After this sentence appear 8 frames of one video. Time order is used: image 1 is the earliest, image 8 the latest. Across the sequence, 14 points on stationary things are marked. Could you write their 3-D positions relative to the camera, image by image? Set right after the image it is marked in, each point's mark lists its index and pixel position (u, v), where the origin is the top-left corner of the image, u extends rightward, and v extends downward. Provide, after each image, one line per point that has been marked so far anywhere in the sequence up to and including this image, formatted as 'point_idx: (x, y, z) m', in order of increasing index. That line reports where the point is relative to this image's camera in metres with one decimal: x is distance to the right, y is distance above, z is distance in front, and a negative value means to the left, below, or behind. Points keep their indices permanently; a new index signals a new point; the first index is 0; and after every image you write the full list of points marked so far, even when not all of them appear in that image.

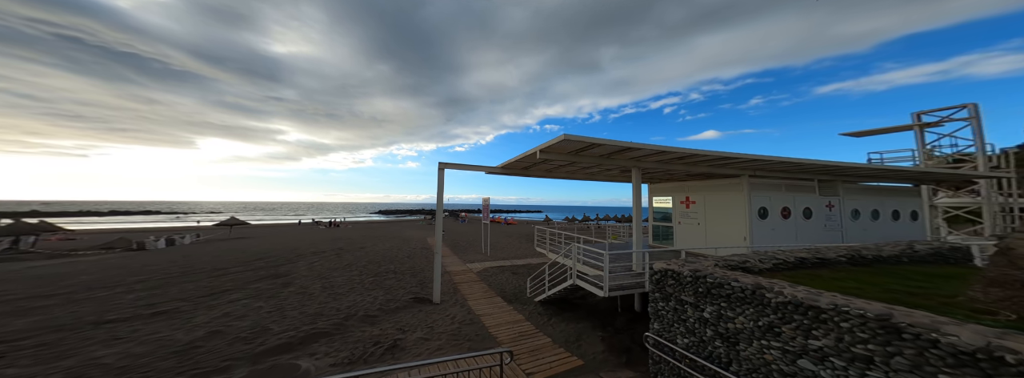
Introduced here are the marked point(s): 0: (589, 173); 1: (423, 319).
0: (+4.5, +0.8, +11.1) m
1: (-2.9, -4.8, +8.6) m
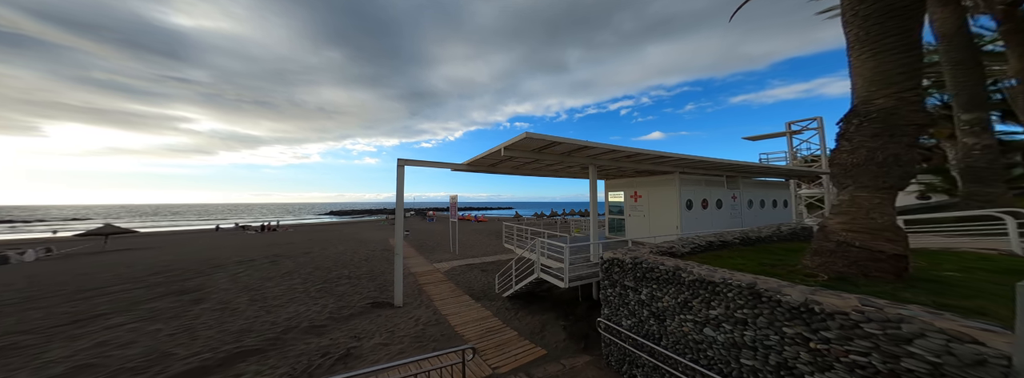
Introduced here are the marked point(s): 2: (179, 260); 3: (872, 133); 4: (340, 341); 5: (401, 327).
0: (+2.3, +1.0, +11.8) m
1: (-4.6, -4.8, +8.3) m
2: (-24.7, -5.3, +17.7) m
3: (+5.8, +1.0, +3.7) m
4: (-5.3, -4.7, +7.2) m
5: (-3.9, -4.8, +8.2) m
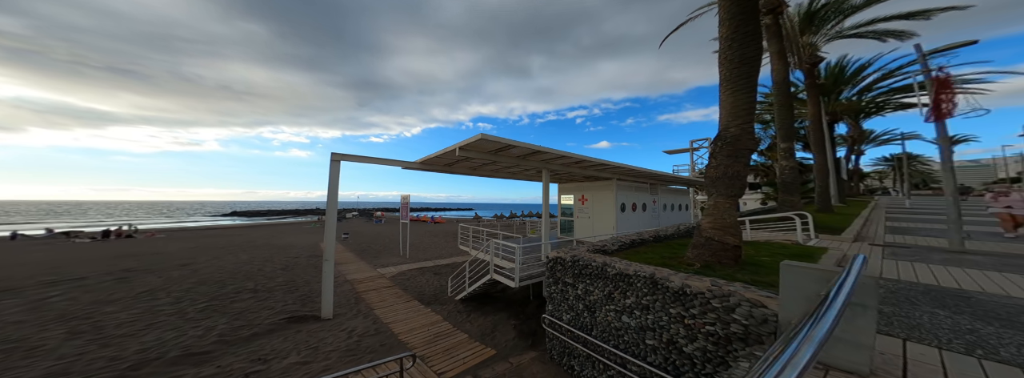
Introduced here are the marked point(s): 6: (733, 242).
0: (-0.4, +0.9, +12.1) m
1: (-6.7, -4.7, +7.4) m
2: (-28.2, -4.7, +13.0) m
3: (+4.5, +0.8, +4.8) m
4: (-7.2, -4.6, +6.3) m
5: (-5.9, -4.7, +7.4) m
6: (+4.3, -1.0, +4.7) m
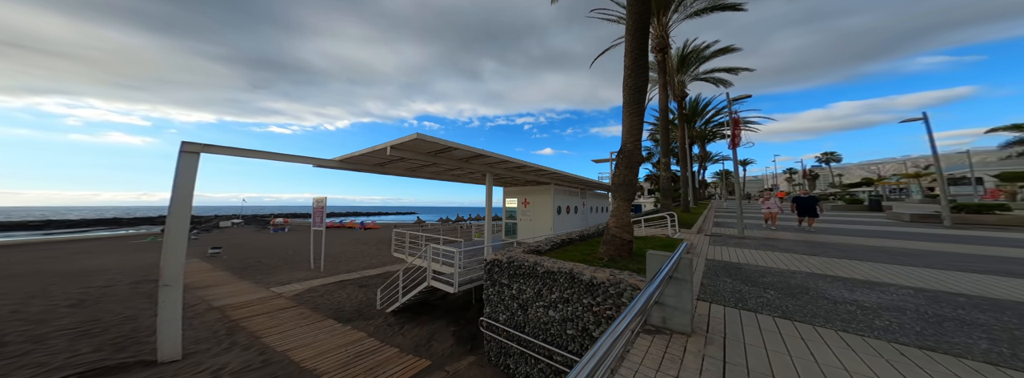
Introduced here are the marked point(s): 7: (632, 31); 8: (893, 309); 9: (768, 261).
0: (-3.5, +0.8, +11.8) m
1: (-8.7, -4.7, +5.7) m
2: (-30.9, -4.6, +6.3) m
3: (+2.9, +0.7, +5.9) m
4: (-8.9, -4.6, +4.5) m
5: (-7.9, -4.7, +5.9) m
6: (+2.7, -1.1, +5.6) m
7: (+3.4, +4.4, +6.6) m
8: (+5.7, -1.9, +4.0) m
9: (+7.1, -2.0, +6.6) m
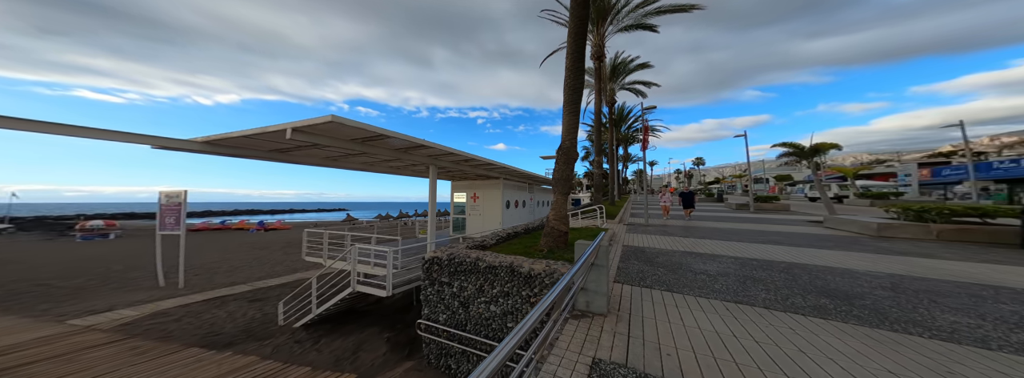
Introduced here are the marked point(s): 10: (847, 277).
0: (-6.1, +1.0, +10.8) m
1: (-9.9, -4.6, +3.8) m
2: (-31.7, -4.4, -0.1) m
3: (+1.4, +0.8, +6.2) m
4: (-9.9, -4.4, +2.6) m
5: (-9.2, -4.6, +4.2) m
6: (+1.3, -1.0, +6.0) m
7: (+1.8, +4.5, +6.9) m
8: (+4.5, -1.8, +4.9) m
9: (+5.4, -1.9, +7.8) m
10: (+6.7, -1.7, +4.8) m
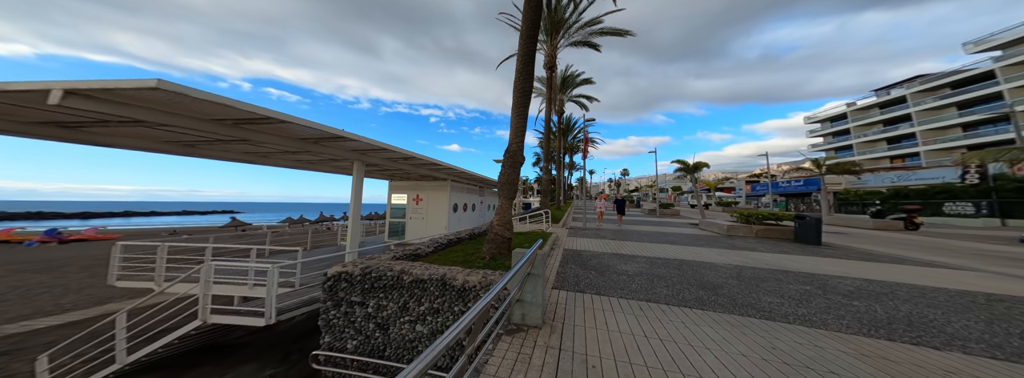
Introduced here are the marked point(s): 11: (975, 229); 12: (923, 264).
0: (-8.3, +1.1, +9.0) m
1: (-10.8, -4.3, +1.4) m
2: (-31.3, -3.5, -6.9) m
3: (0.0, +0.7, +6.0) m
4: (-10.5, -4.2, +0.1) m
5: (-10.2, -4.4, +1.8) m
6: (-0.1, -1.1, +5.8) m
7: (+0.3, +4.4, +6.9) m
8: (+3.2, -2.0, +5.4) m
9: (+3.5, -2.1, +8.4) m
10: (+5.4, -2.0, +5.7) m
11: (+25.4, -2.2, +12.7) m
12: (+11.2, -2.0, +6.3) m
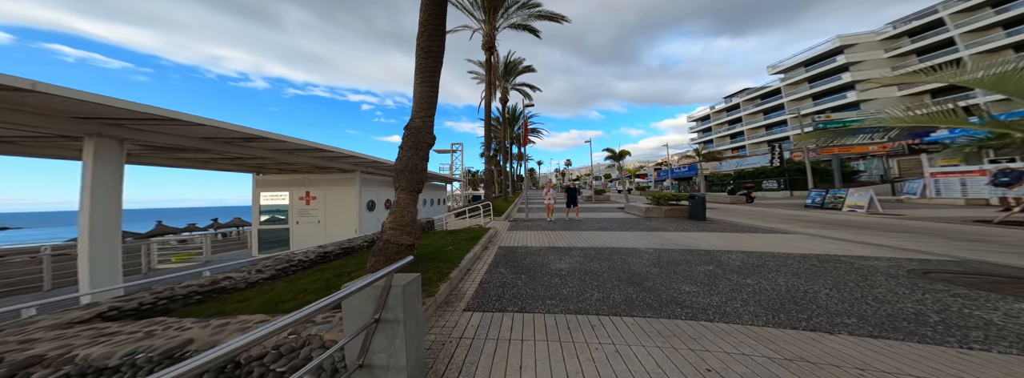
0: (-10.7, +1.0, +5.2) m
1: (-10.9, -4.8, -2.5) m
2: (-28.5, -5.1, -16.1) m
3: (-2.0, +0.9, +4.6) m
4: (-10.3, -4.7, -3.6) m
5: (-10.5, -4.8, -1.9) m
6: (-2.0, -1.0, +4.4) m
7: (-2.0, +4.6, +5.3) m
8: (+1.3, -1.7, +5.0) m
9: (+0.8, -1.8, +8.0) m
10: (+3.4, -1.6, +5.8) m
11: (+20.8, -0.8, +17.9) m
12: (+8.8, -1.4, +8.0) m
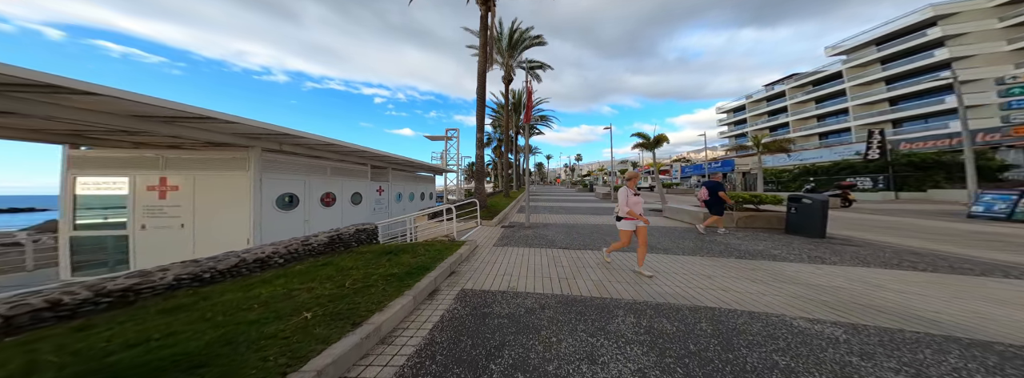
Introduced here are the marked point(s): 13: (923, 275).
0: (-11.1, +1.4, +2.0) m
1: (-11.8, -4.5, -5.6) m
2: (-30.2, -4.7, -18.1) m
3: (-2.4, +1.1, +0.9) m
4: (-11.3, -4.4, -6.7) m
5: (-11.4, -4.5, -5.0) m
6: (-2.4, -0.8, +0.8) m
7: (-2.4, +4.8, +1.6) m
8: (+0.9, -1.6, +1.2) m
9: (+0.5, -1.5, +4.2) m
10: (+2.9, -1.5, +1.9) m
11: (+21.0, -0.8, +13.0) m
12: (+8.5, -1.4, +3.8) m
13: (+6.7, -1.4, +3.9) m
